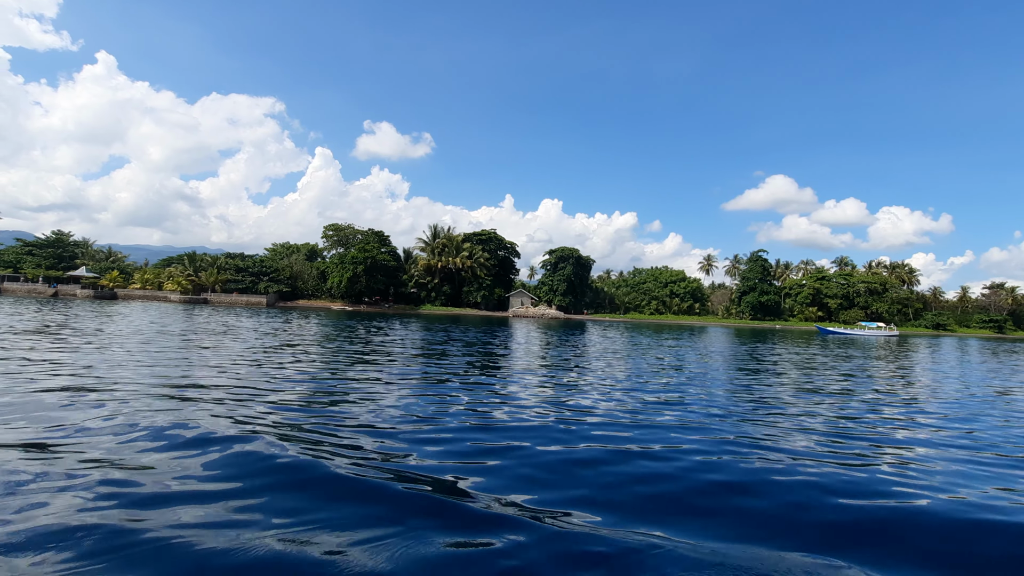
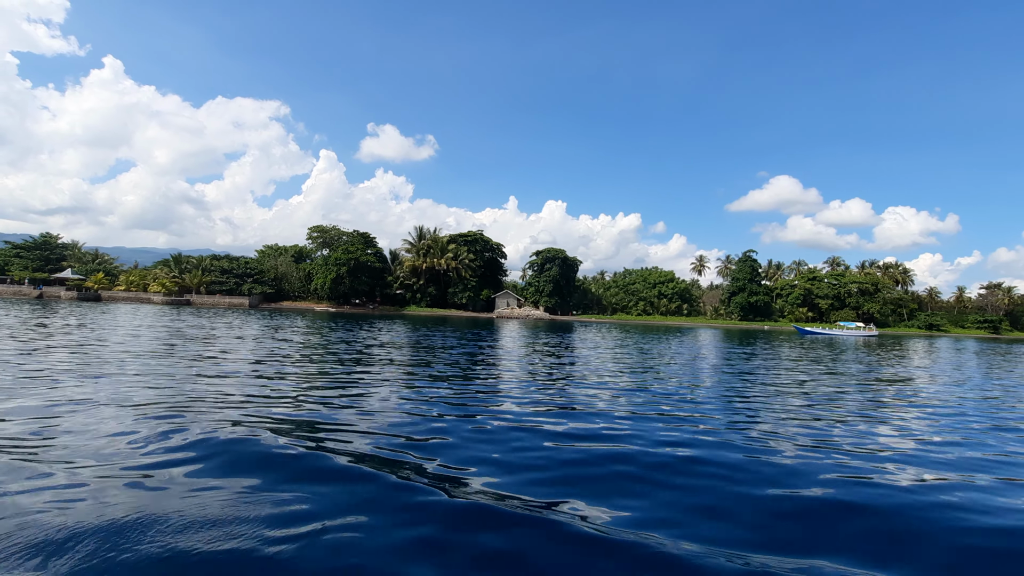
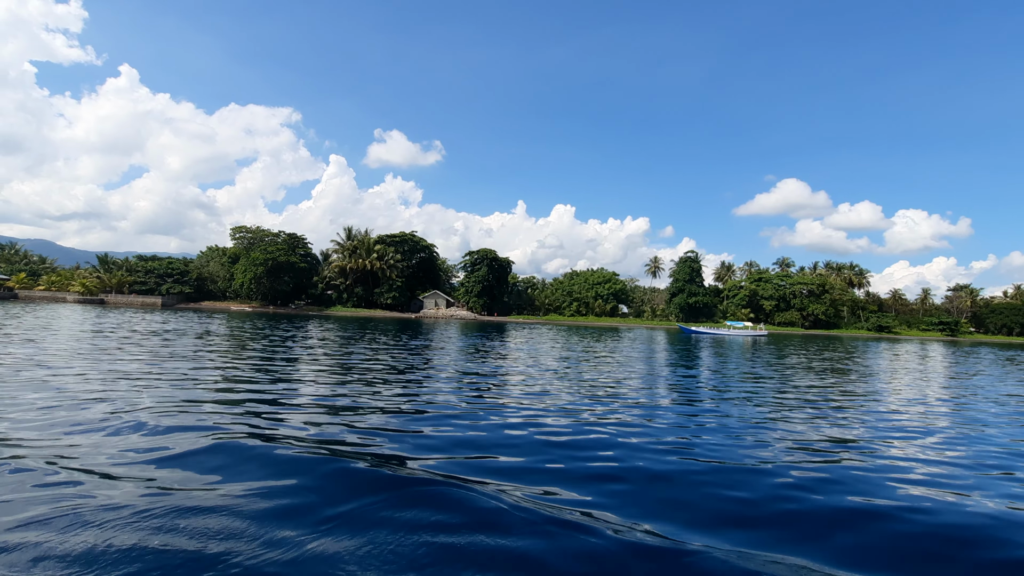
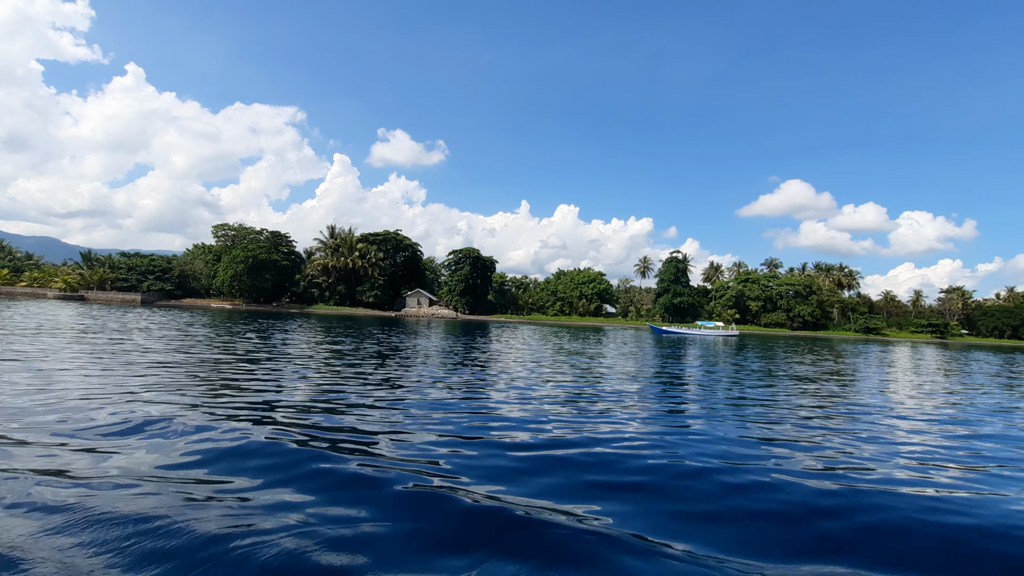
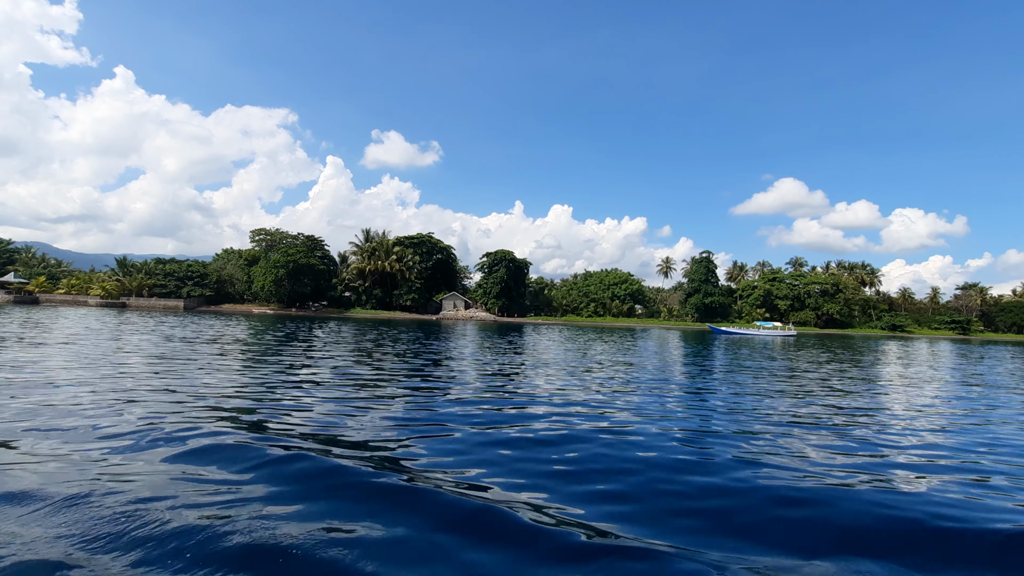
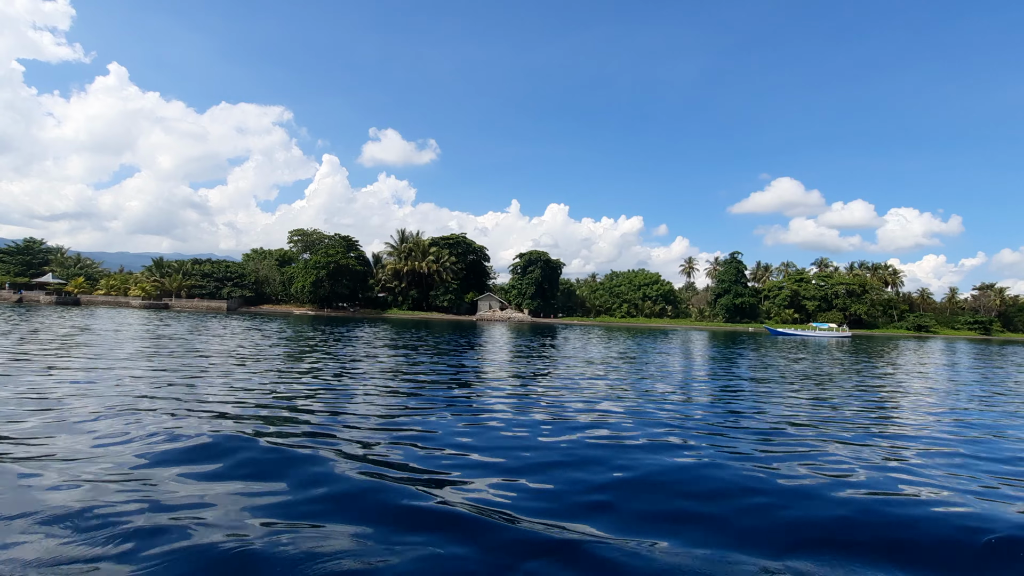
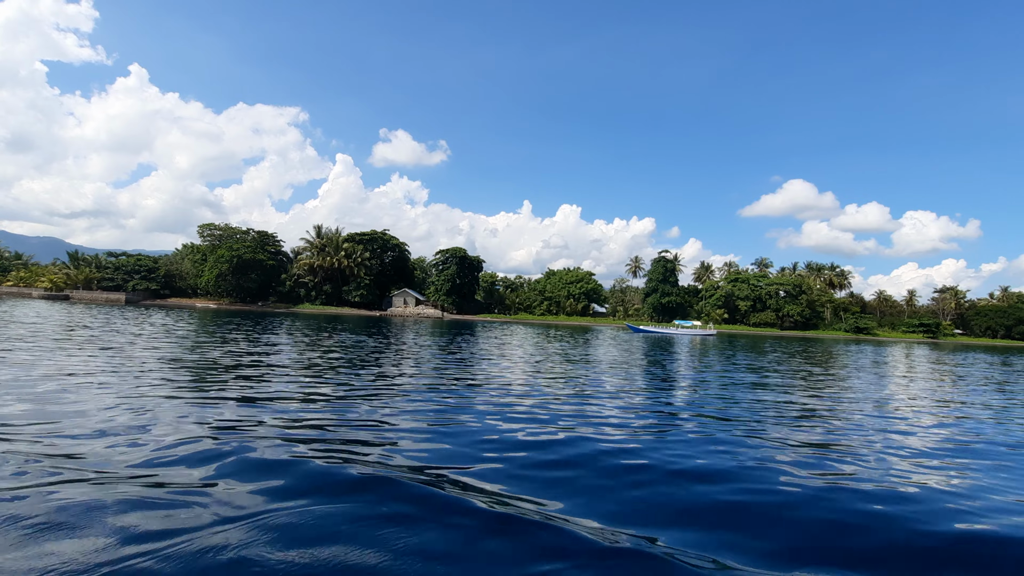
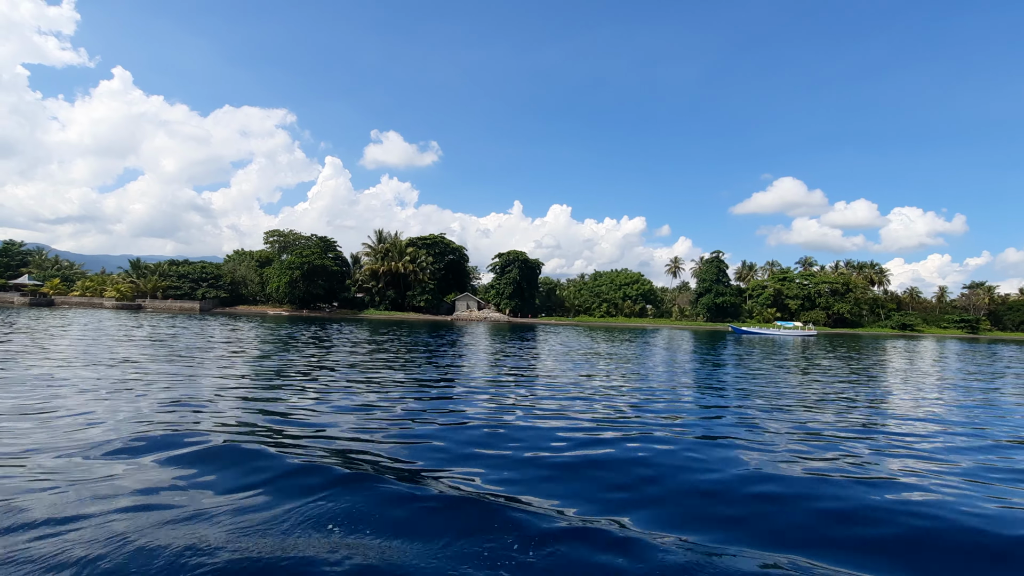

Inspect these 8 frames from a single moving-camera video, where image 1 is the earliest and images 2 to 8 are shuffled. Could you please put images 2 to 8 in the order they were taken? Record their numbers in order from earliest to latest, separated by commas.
2, 6, 8, 5, 3, 4, 7
